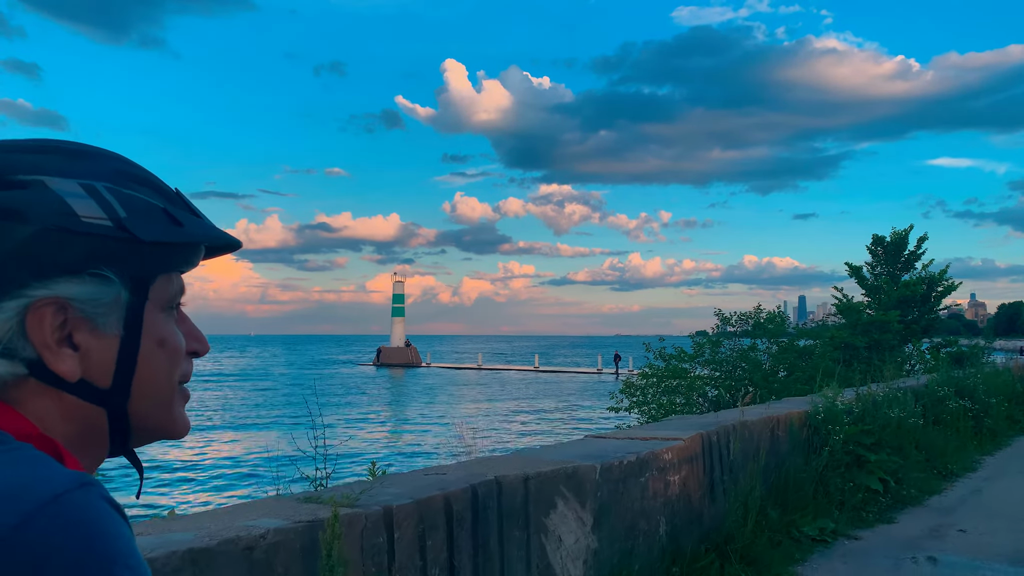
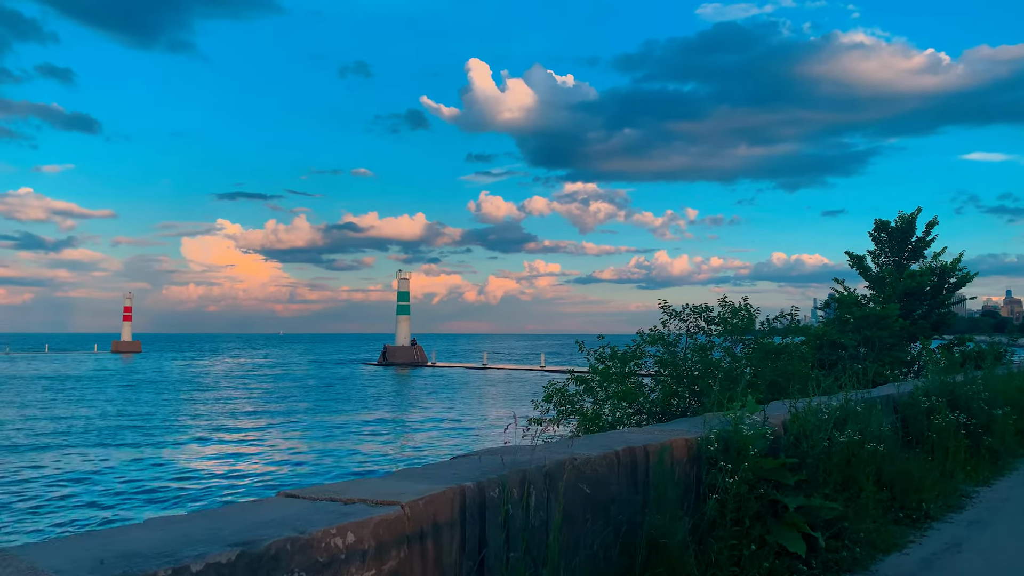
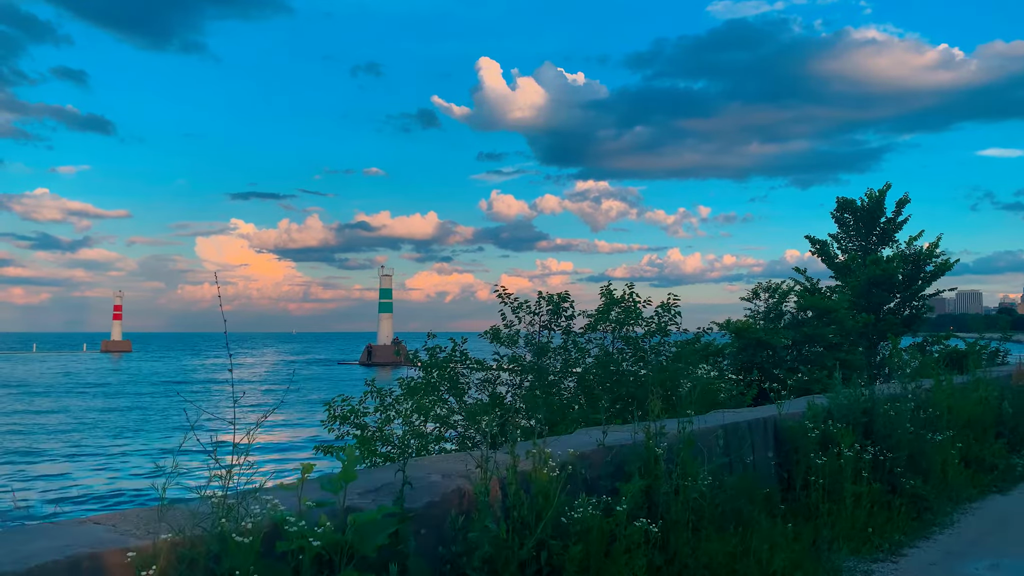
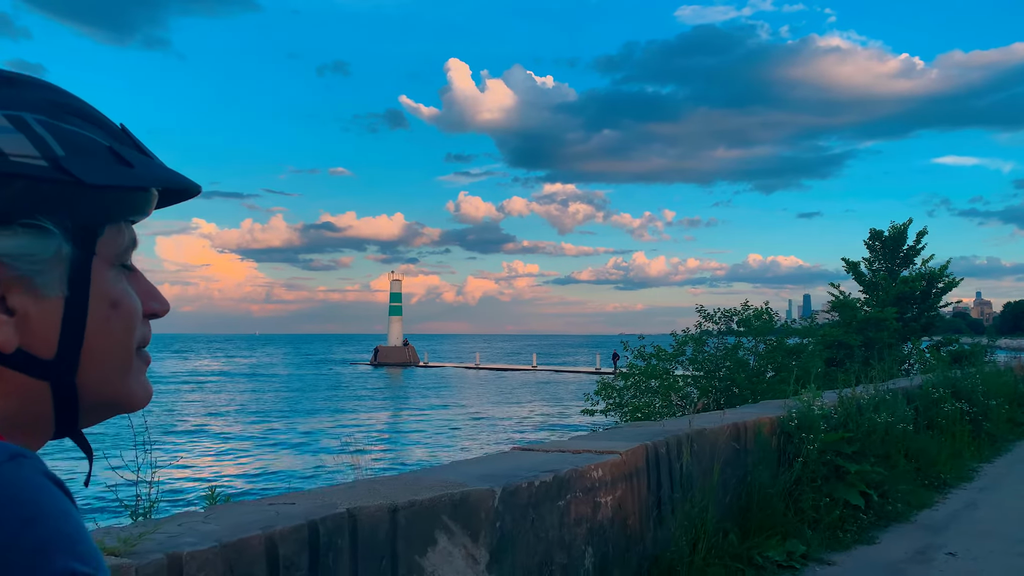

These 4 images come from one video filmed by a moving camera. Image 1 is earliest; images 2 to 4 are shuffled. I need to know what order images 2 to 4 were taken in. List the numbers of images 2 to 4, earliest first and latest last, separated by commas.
4, 2, 3
